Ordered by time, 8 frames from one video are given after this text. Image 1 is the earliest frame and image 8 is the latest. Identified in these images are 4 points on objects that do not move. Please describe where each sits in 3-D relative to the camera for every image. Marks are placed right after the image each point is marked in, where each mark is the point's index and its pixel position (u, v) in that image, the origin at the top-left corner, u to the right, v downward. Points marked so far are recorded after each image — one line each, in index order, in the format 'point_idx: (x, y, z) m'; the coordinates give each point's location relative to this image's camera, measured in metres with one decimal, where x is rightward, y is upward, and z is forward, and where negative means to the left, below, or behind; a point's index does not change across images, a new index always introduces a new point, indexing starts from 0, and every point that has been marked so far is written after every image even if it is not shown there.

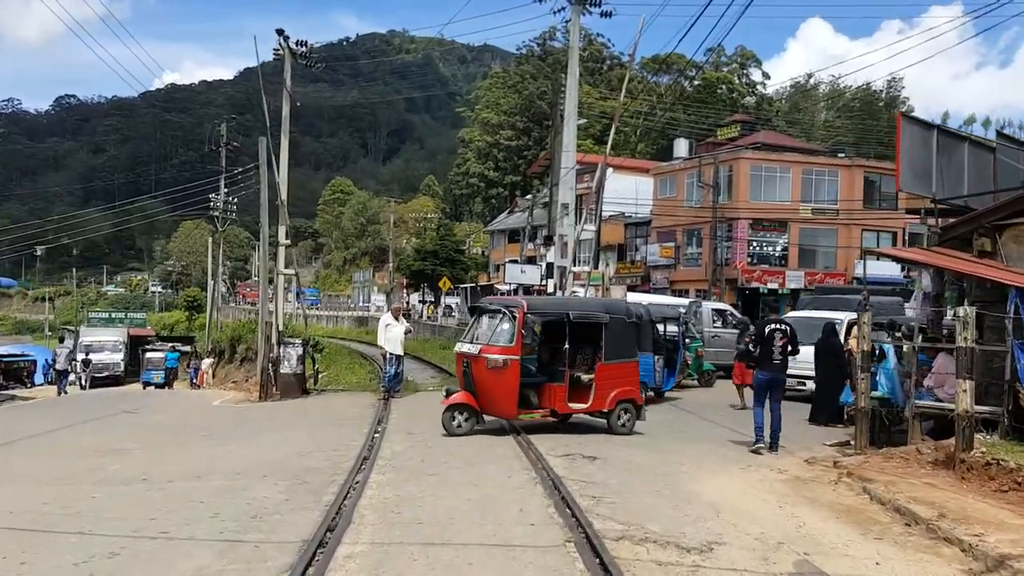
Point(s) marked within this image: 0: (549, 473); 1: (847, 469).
0: (+0.3, -1.7, +7.8) m
1: (+3.5, -1.9, +8.8) m
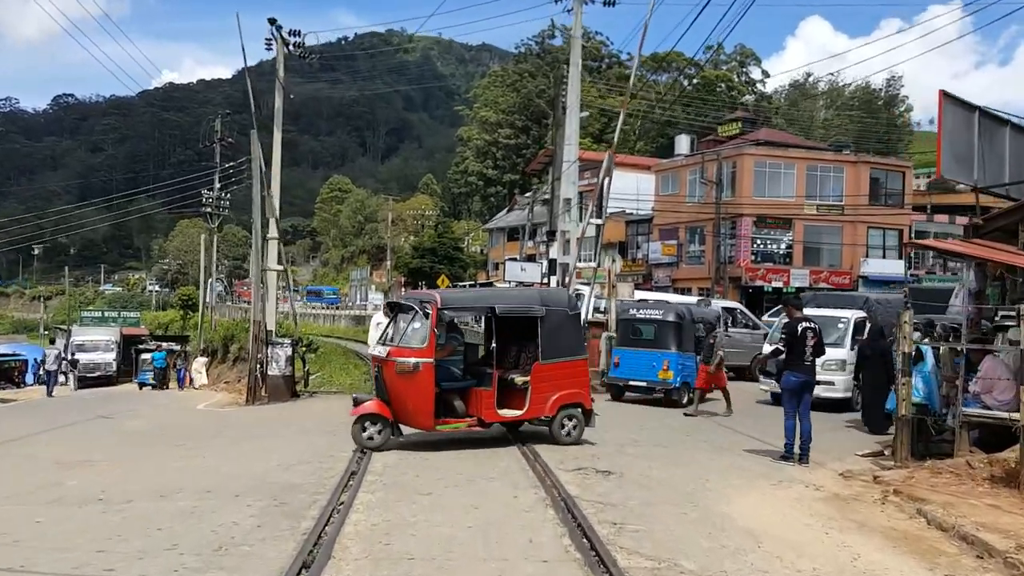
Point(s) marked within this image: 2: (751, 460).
0: (+0.4, -1.6, +6.8) m
1: (+3.5, -1.8, +7.9) m
2: (+2.6, -1.9, +9.3) m
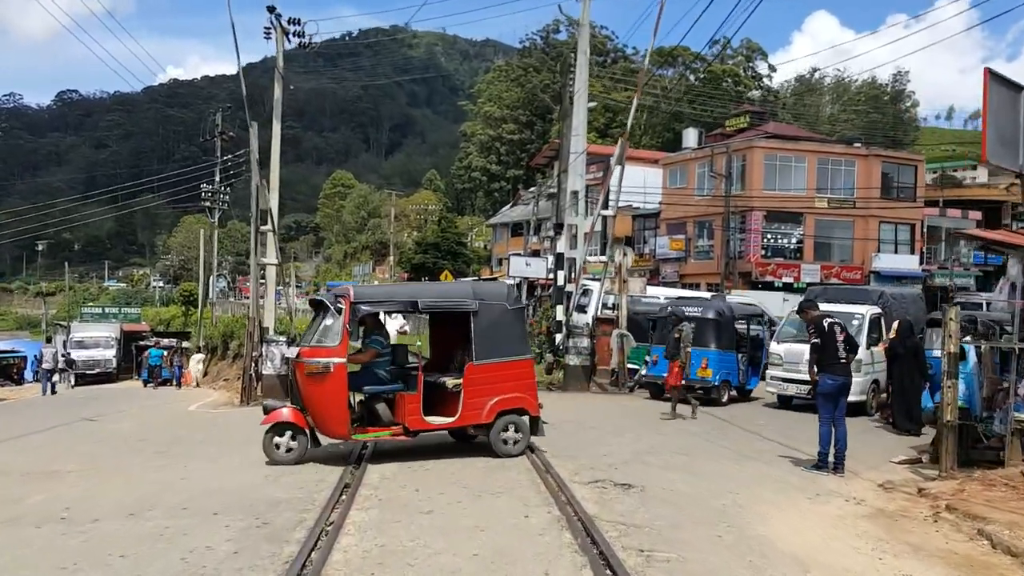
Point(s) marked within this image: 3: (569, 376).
0: (+0.5, -1.6, +6.1) m
1: (+3.6, -1.8, +7.1) m
2: (+2.7, -1.8, +8.5) m
3: (+1.1, -1.7, +16.1) m
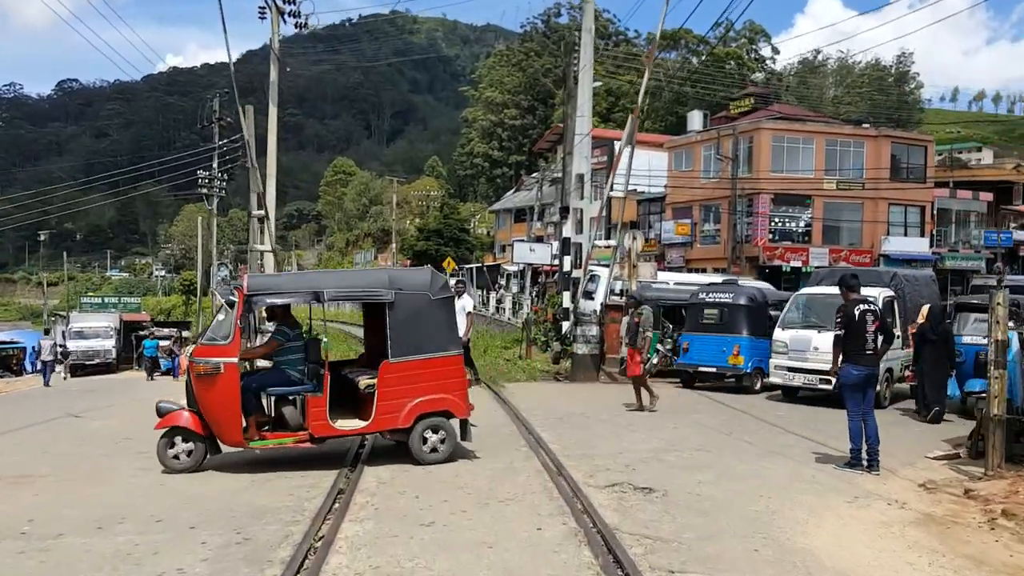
0: (+0.5, -1.5, +5.5) m
1: (+3.7, -1.6, +6.5) m
2: (+2.8, -1.7, +7.9) m
3: (+1.2, -1.4, +15.4) m
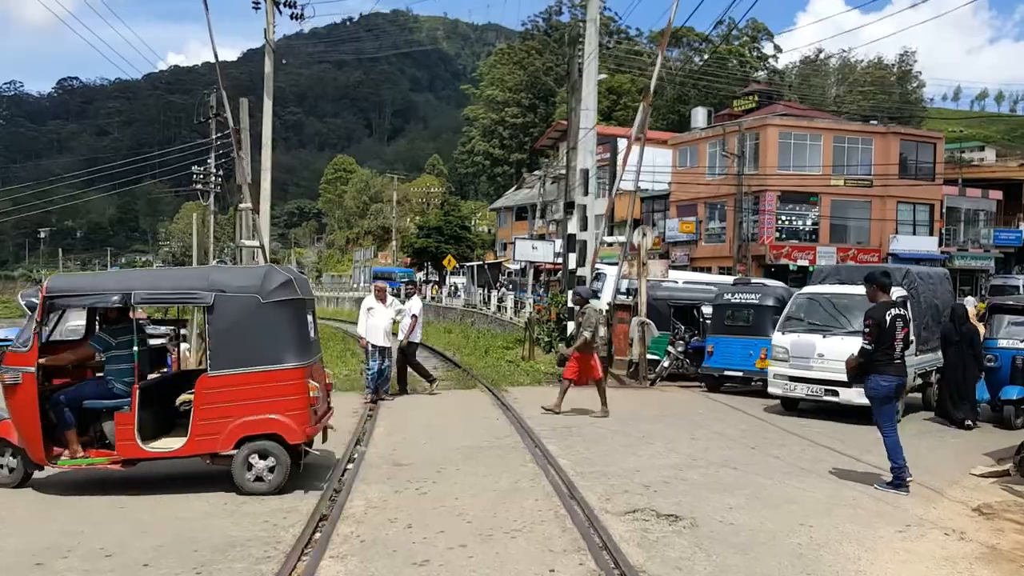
0: (+0.6, -1.5, +4.7) m
1: (+3.7, -1.6, +5.7) m
2: (+2.8, -1.7, +7.1) m
3: (+1.2, -1.4, +14.6) m
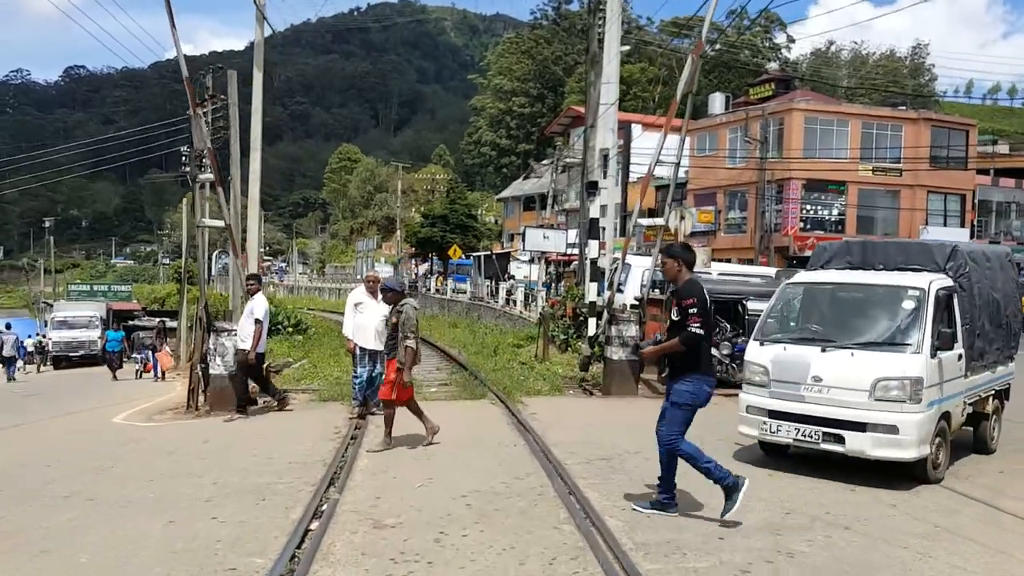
0: (+0.7, -1.5, +2.5) m
1: (+3.9, -1.6, +3.5) m
2: (+3.0, -1.6, +4.9) m
3: (+1.5, -1.3, +12.5) m
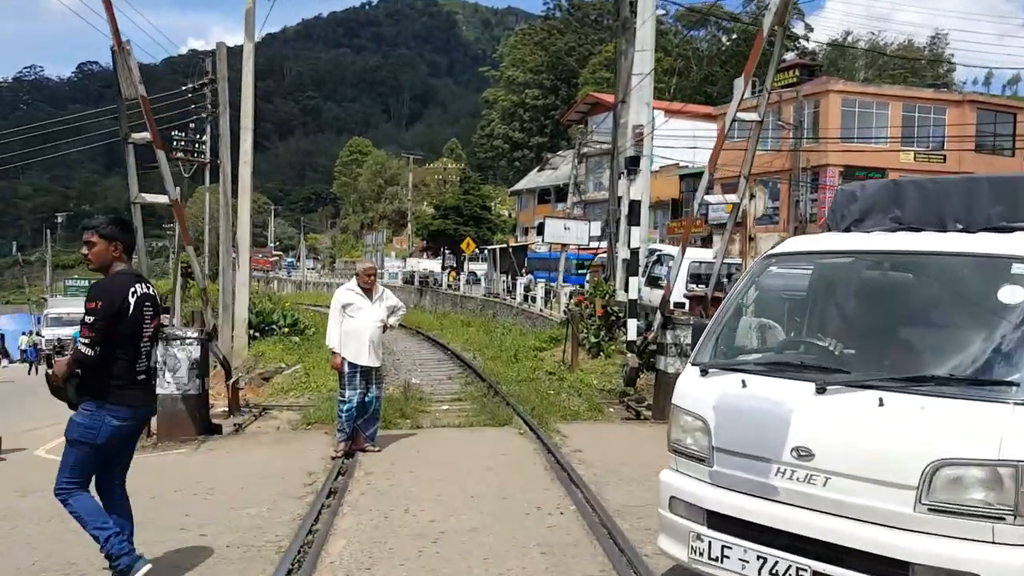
0: (+0.9, -1.5, +0.1) m
1: (+4.1, -1.6, +1.1) m
2: (+3.2, -1.6, +2.5) m
3: (+1.8, -1.2, +10.0) m
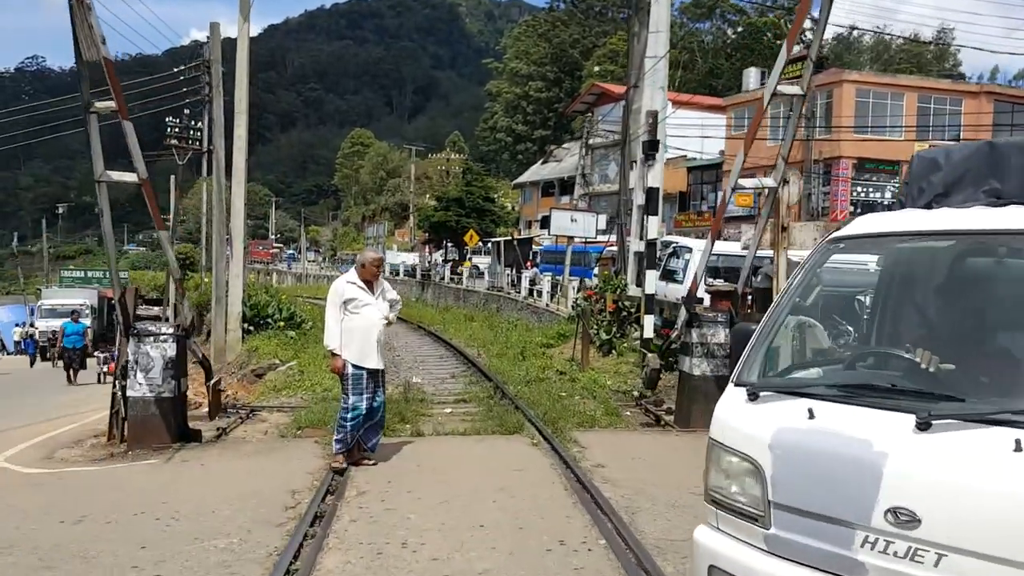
0: (+1.0, -1.5, -0.8) m
1: (+4.2, -1.6, +0.2) m
2: (+3.3, -1.6, +1.6) m
3: (+1.9, -1.2, +9.1) m
